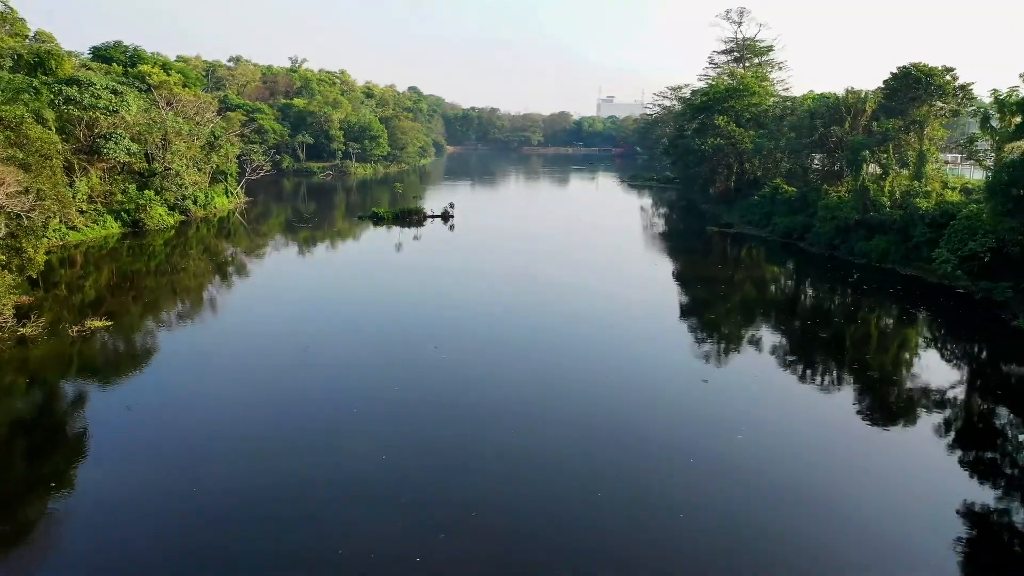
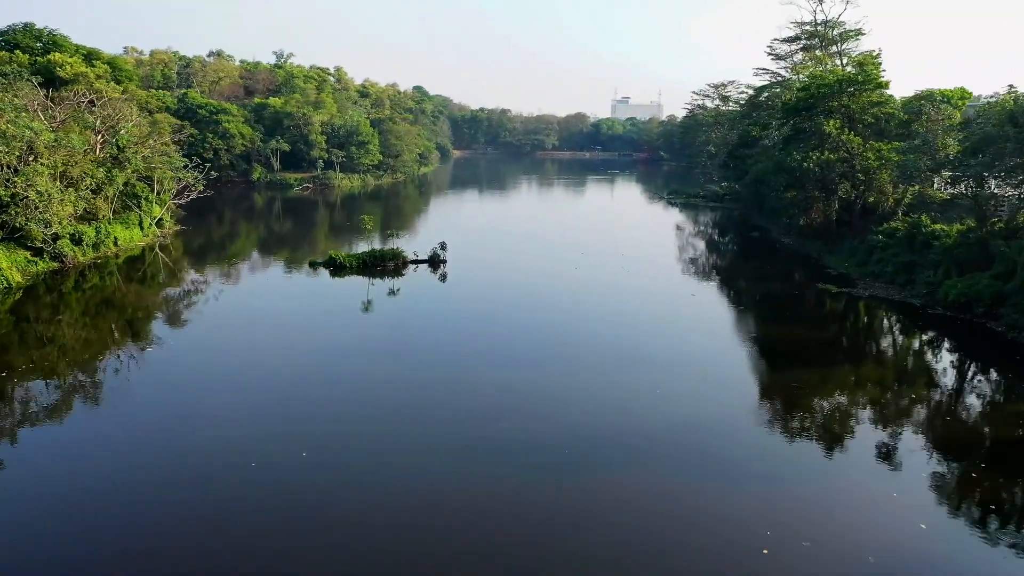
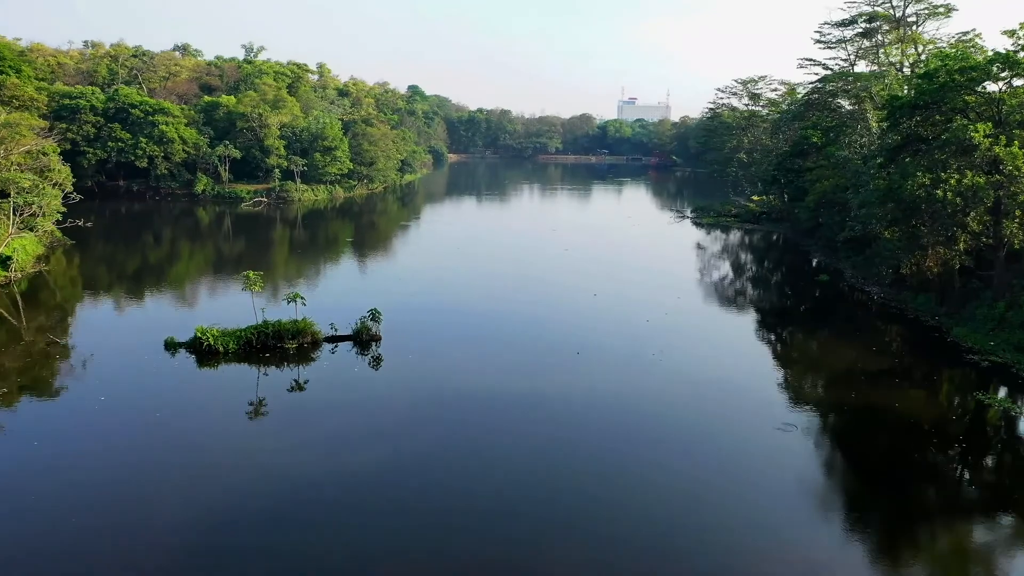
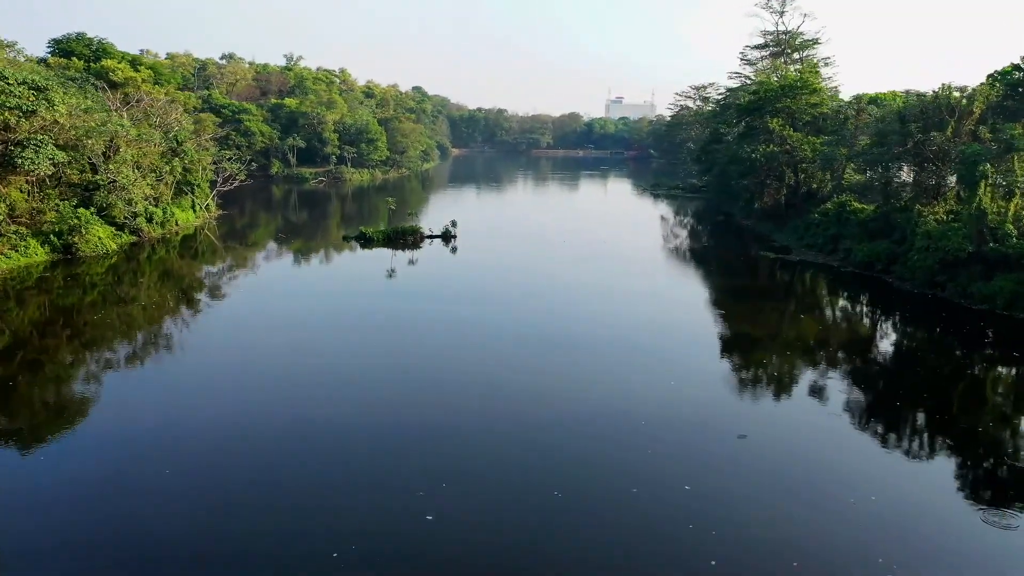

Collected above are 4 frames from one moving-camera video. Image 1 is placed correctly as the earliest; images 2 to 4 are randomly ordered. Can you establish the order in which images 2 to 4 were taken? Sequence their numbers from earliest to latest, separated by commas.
4, 2, 3
